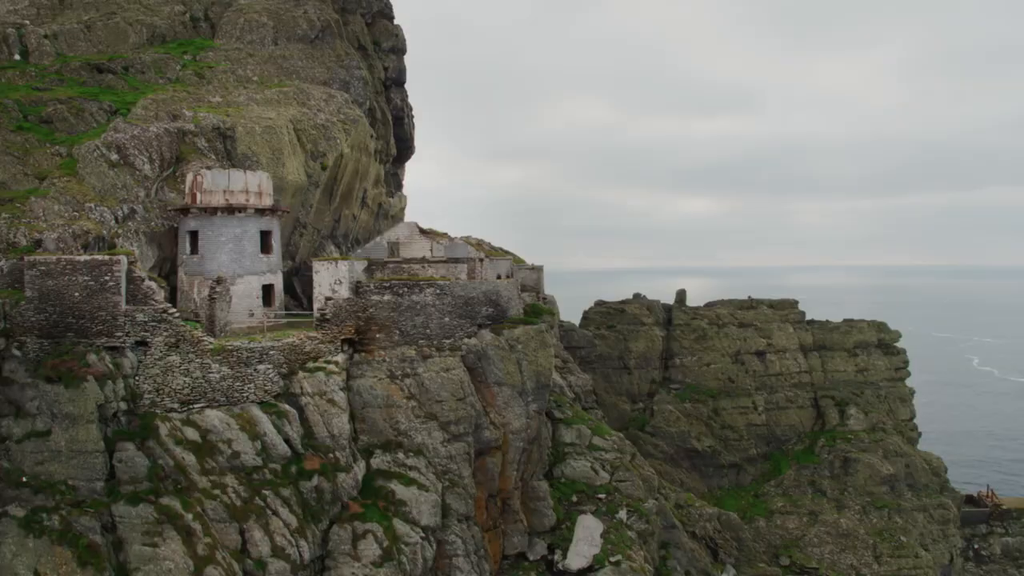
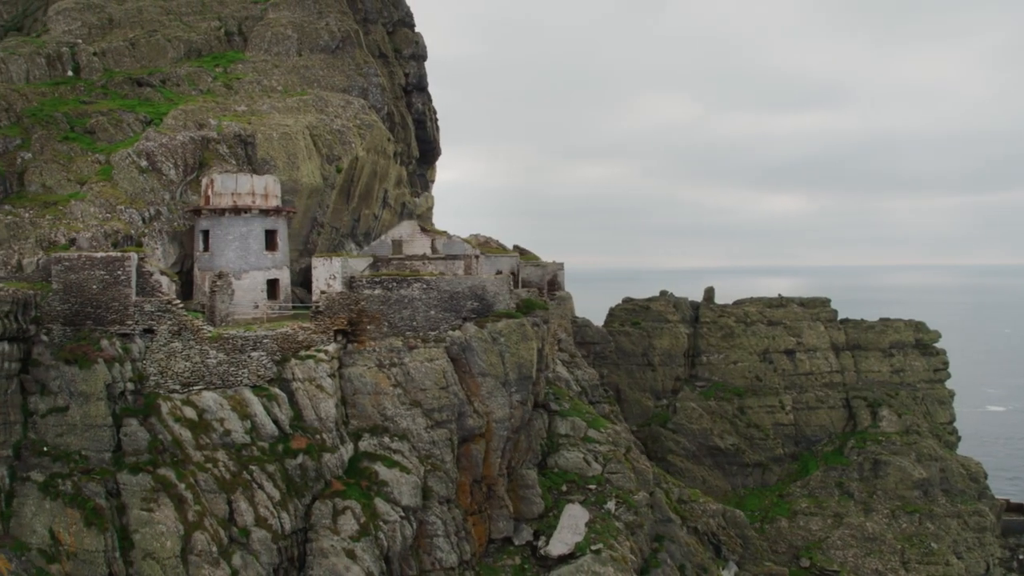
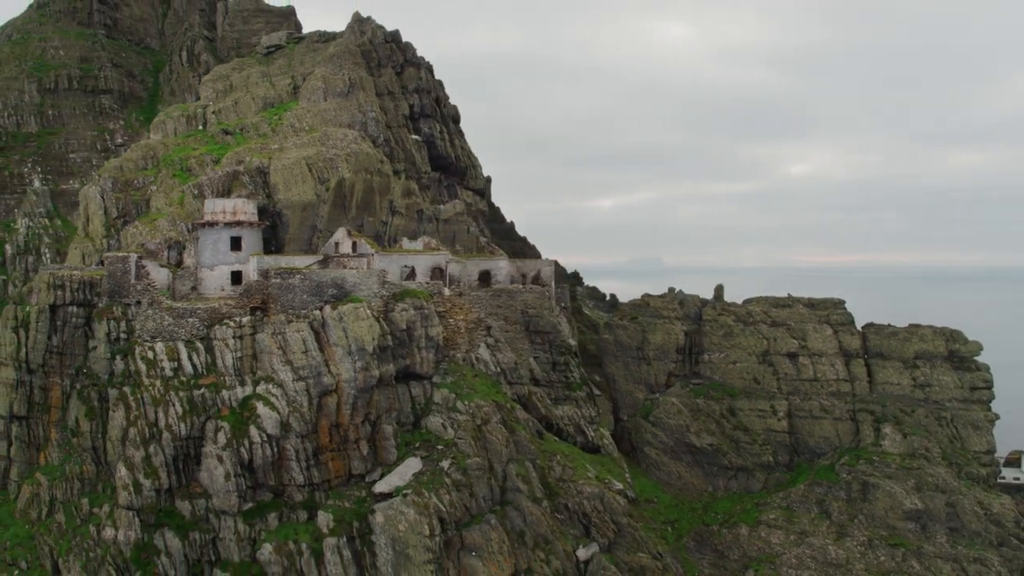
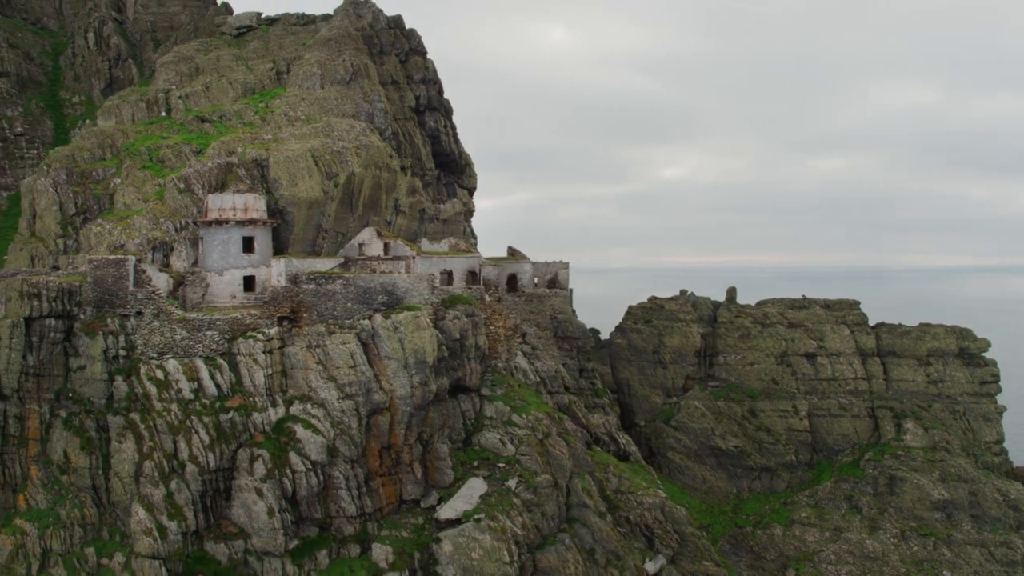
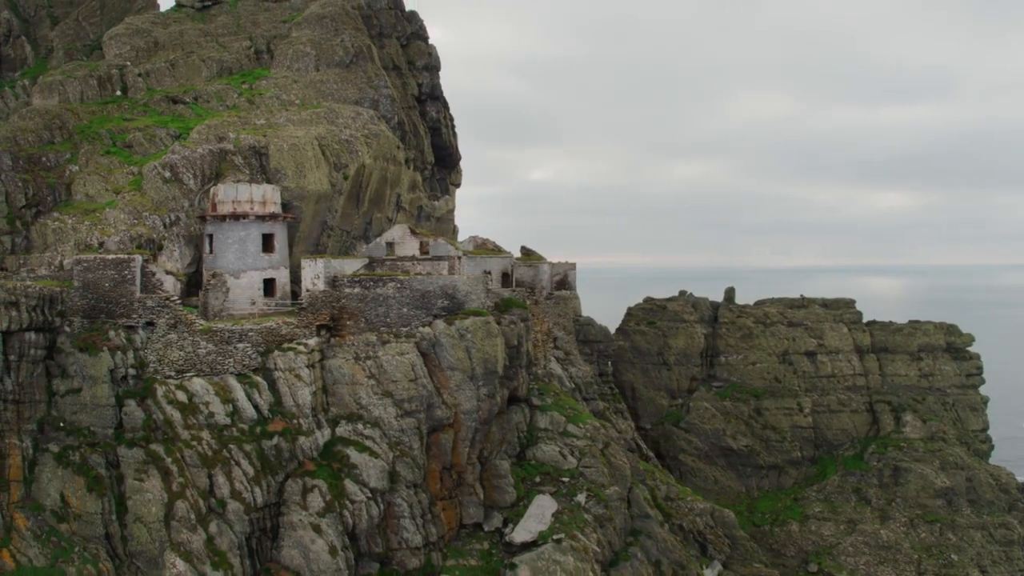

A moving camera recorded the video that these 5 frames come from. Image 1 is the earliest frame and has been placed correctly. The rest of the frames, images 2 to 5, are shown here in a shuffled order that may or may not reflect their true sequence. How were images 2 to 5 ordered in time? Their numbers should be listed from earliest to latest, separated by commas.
2, 5, 4, 3
